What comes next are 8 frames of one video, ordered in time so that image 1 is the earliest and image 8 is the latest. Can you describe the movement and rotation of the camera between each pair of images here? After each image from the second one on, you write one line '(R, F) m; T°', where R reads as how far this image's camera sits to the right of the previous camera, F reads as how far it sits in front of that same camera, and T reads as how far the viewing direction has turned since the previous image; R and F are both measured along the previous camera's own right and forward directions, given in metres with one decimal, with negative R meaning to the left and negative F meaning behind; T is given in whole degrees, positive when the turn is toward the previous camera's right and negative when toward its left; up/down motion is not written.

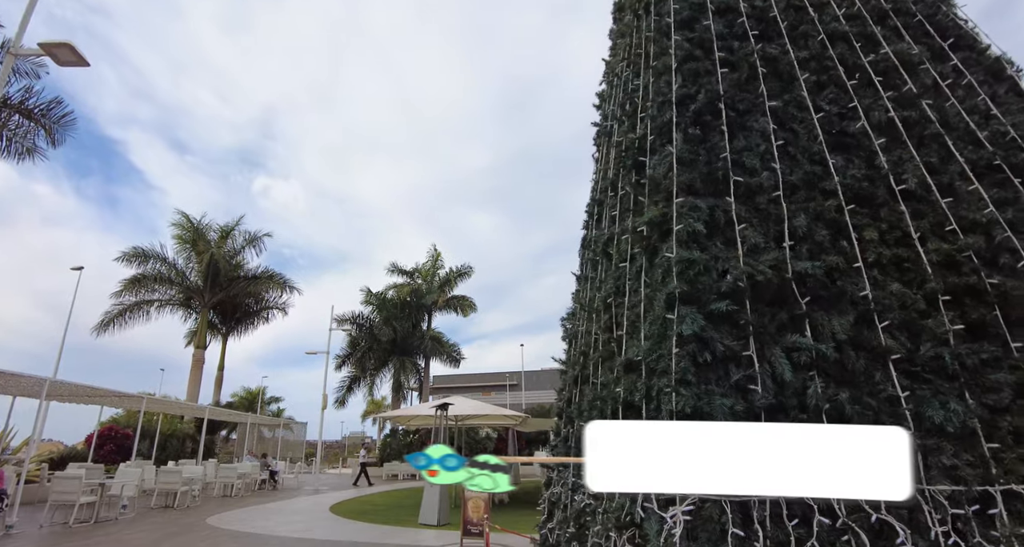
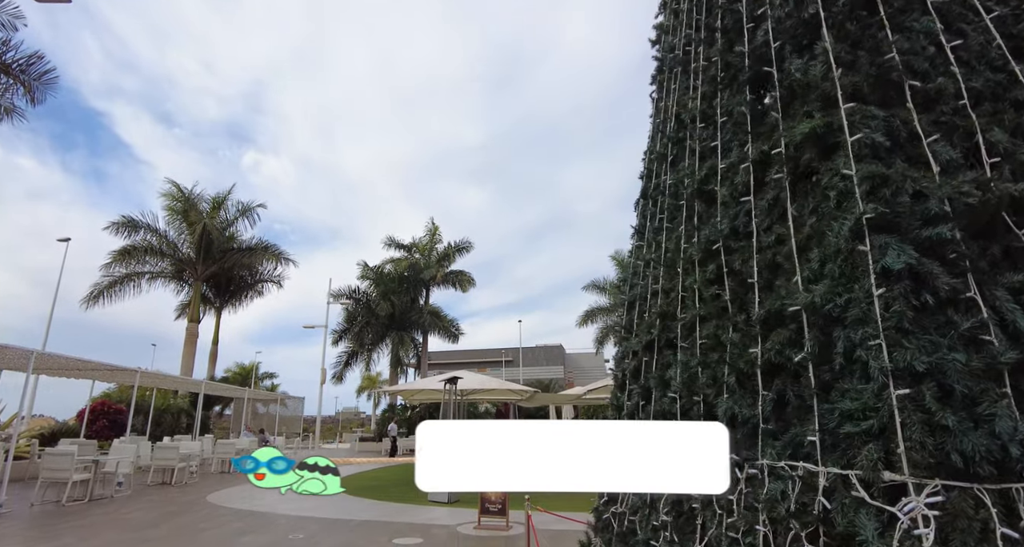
(-0.5, +0.6) m; +1°
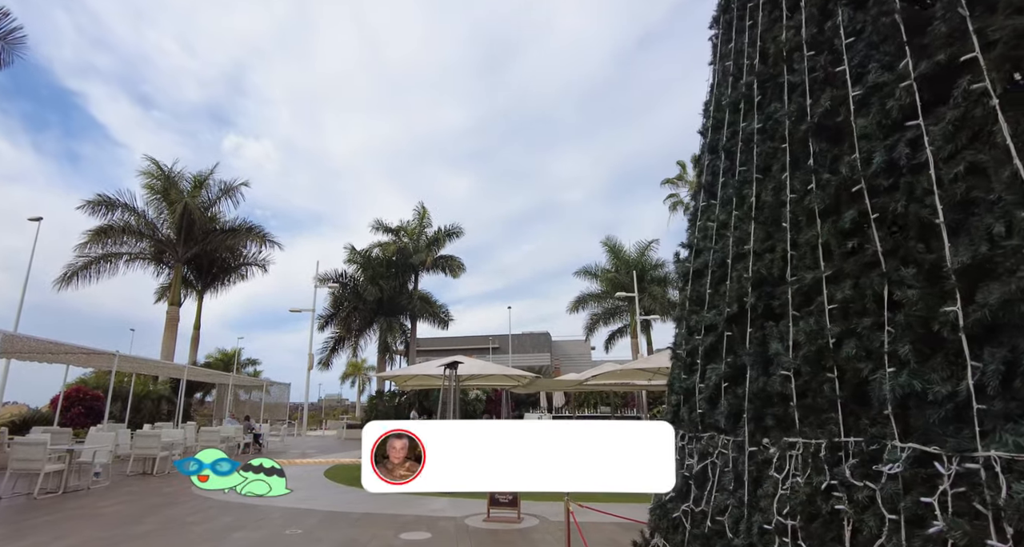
(-0.5, +0.6) m; +2°
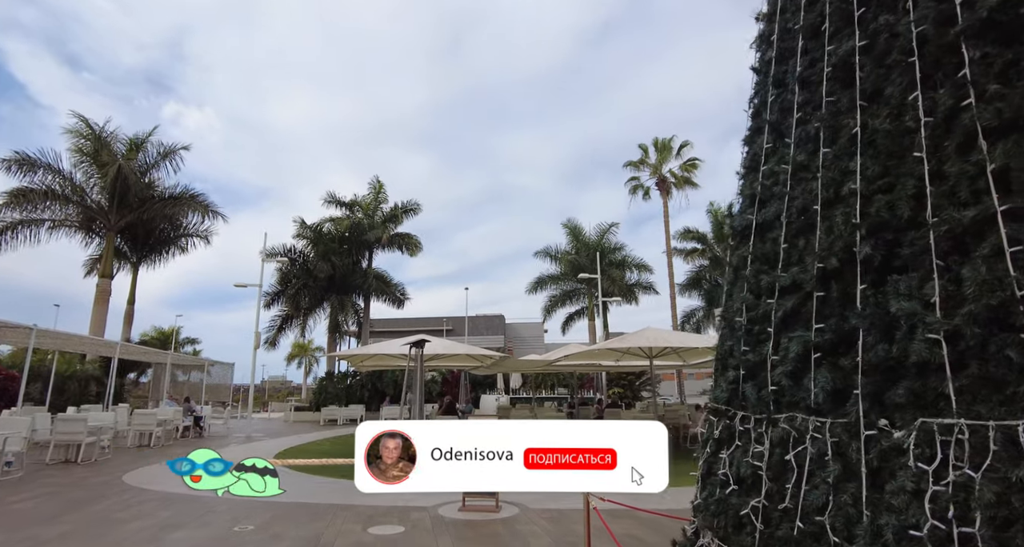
(-0.4, +0.7) m; +5°
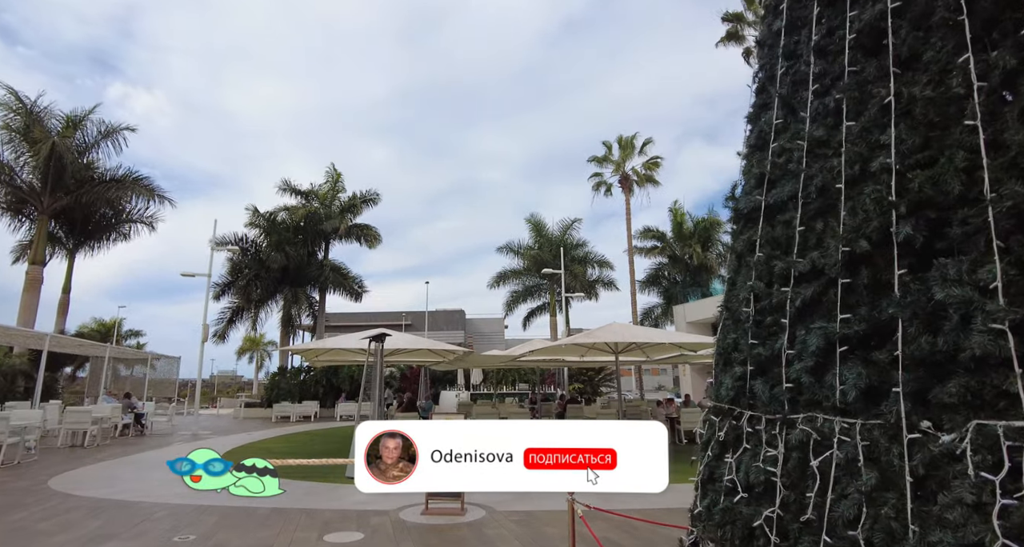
(-0.1, +0.4) m; +4°
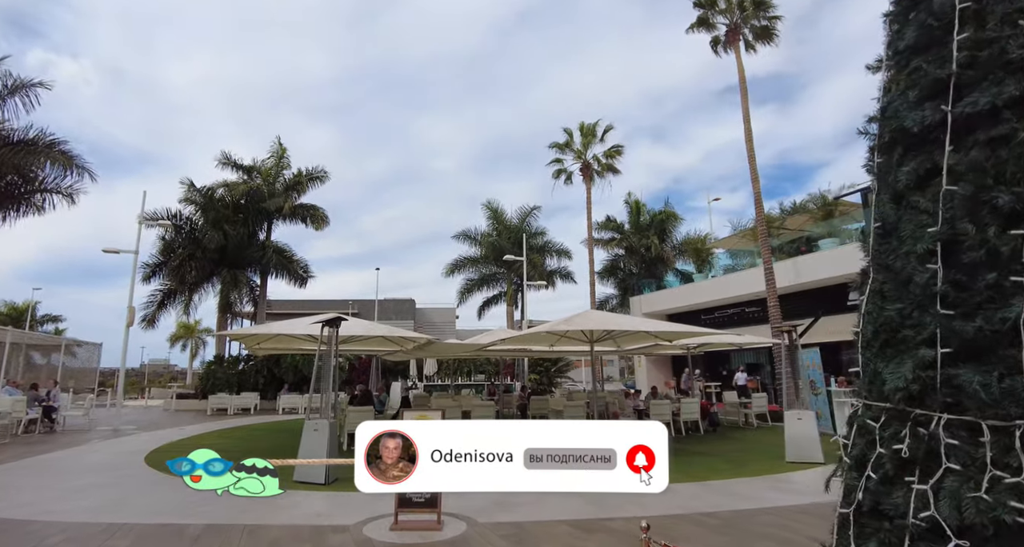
(-0.5, +1.1) m; +5°
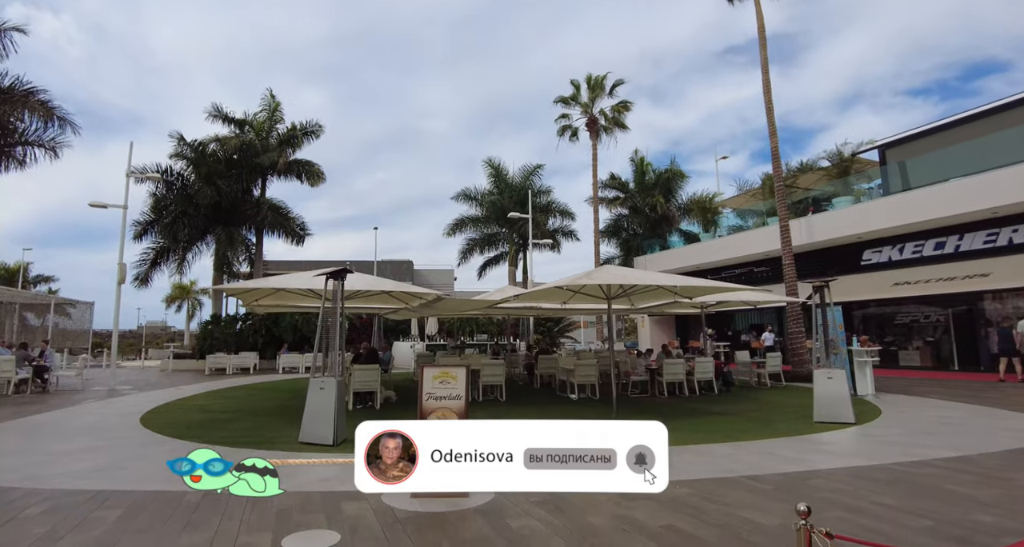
(-0.4, +0.7) m; 0°
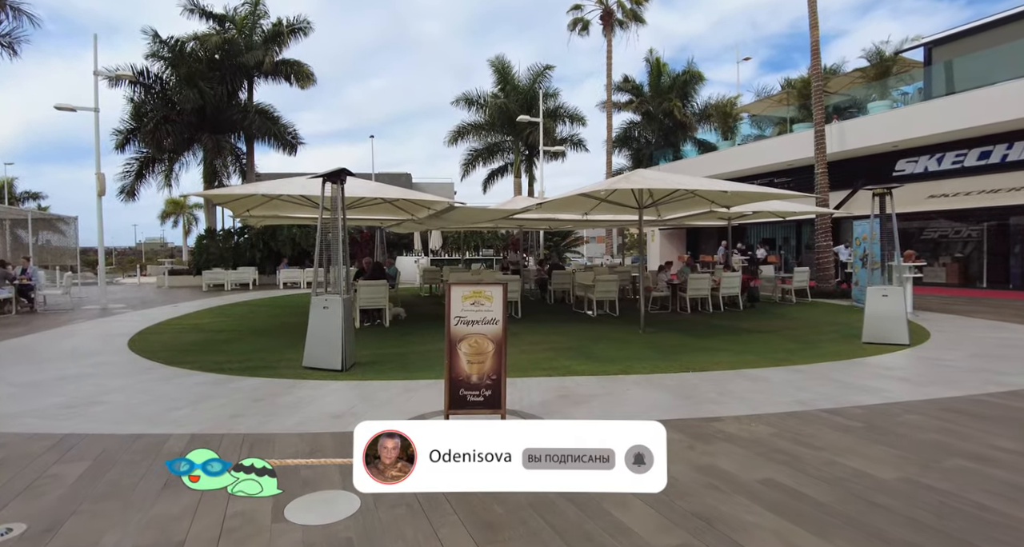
(-0.4, +1.1) m; 0°
